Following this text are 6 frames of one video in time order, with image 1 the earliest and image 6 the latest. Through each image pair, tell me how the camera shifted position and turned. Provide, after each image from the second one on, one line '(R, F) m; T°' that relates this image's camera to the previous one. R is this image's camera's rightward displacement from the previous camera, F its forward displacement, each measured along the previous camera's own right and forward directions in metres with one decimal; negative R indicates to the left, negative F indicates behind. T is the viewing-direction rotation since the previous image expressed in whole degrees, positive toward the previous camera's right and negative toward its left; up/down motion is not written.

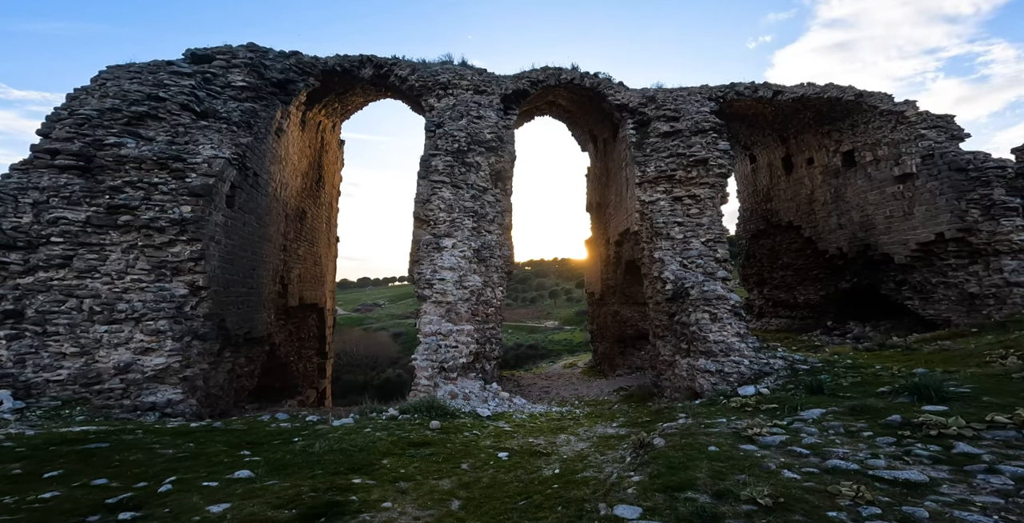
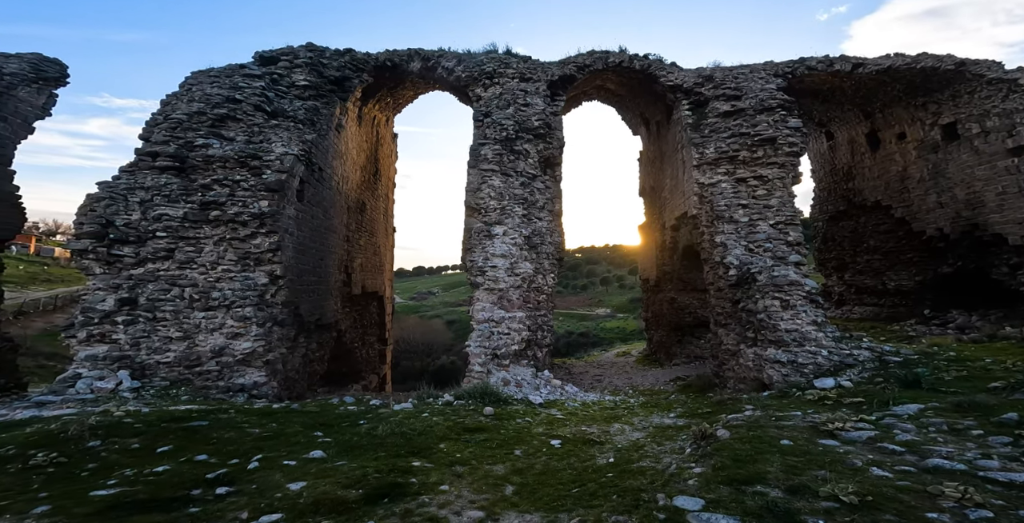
(0.0, 0.0) m; -6°
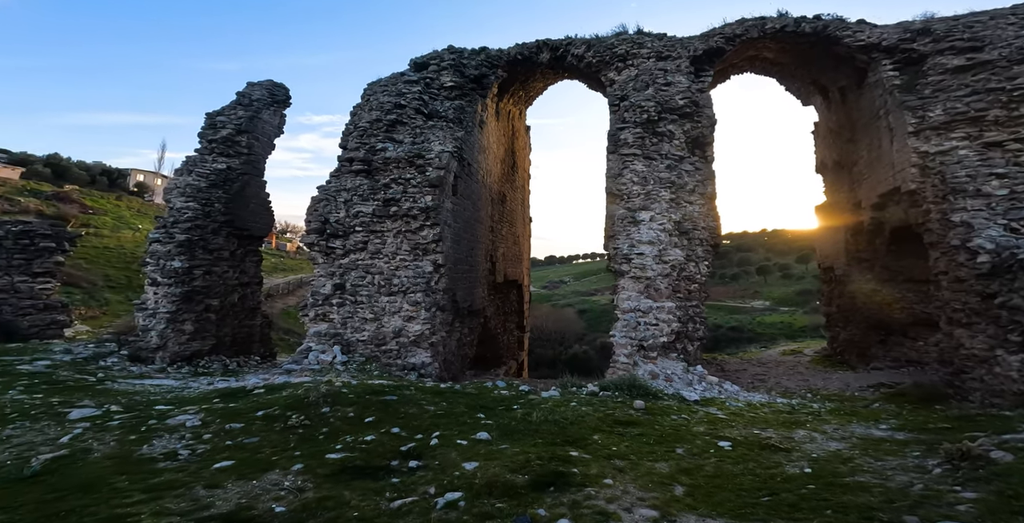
(-0.2, 0.0) m; -15°
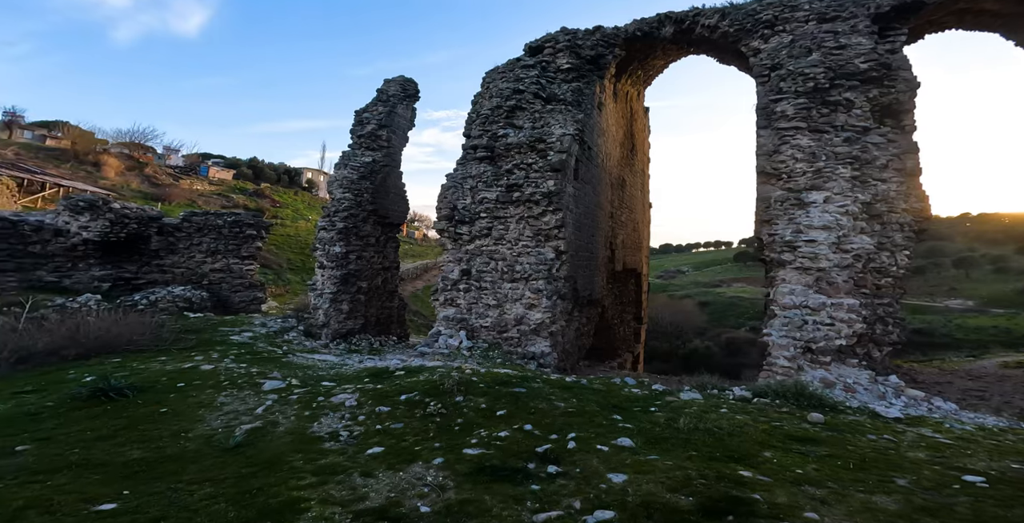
(-0.4, +0.2) m; -12°
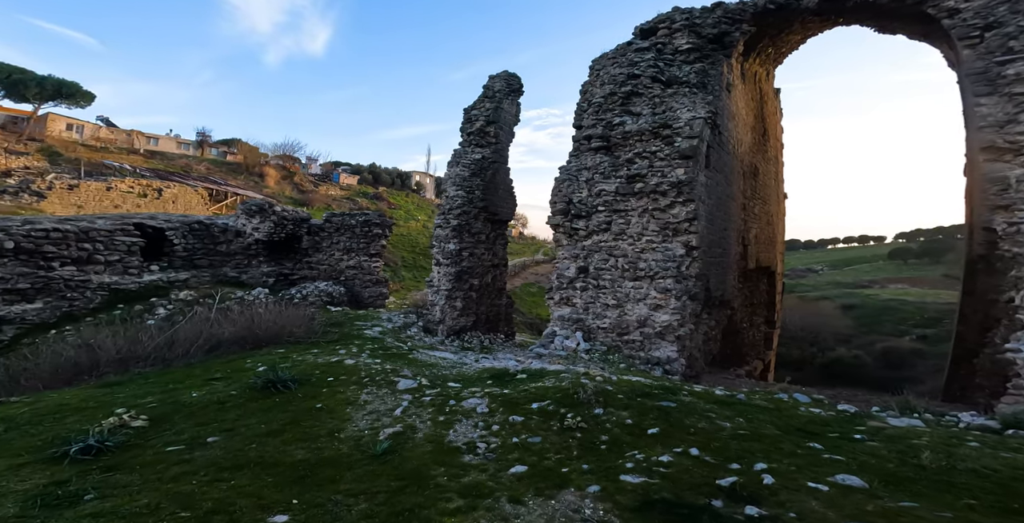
(-0.7, +0.3) m; -10°
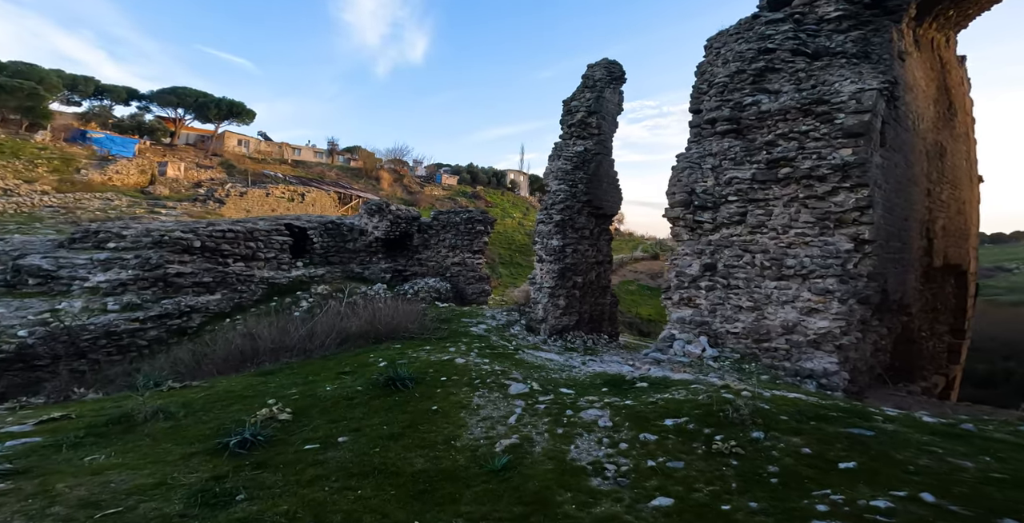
(-0.5, +0.7) m; -11°
